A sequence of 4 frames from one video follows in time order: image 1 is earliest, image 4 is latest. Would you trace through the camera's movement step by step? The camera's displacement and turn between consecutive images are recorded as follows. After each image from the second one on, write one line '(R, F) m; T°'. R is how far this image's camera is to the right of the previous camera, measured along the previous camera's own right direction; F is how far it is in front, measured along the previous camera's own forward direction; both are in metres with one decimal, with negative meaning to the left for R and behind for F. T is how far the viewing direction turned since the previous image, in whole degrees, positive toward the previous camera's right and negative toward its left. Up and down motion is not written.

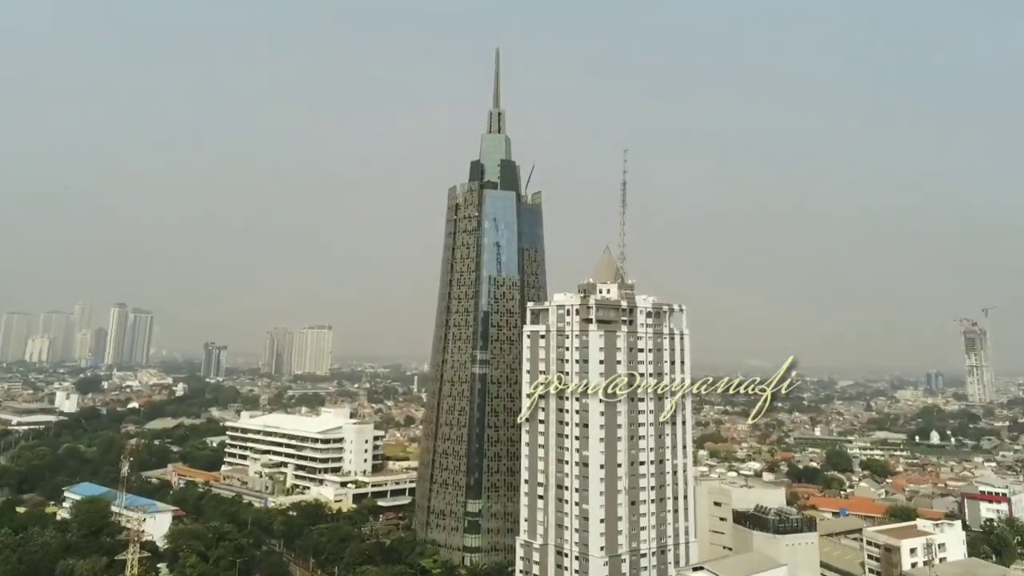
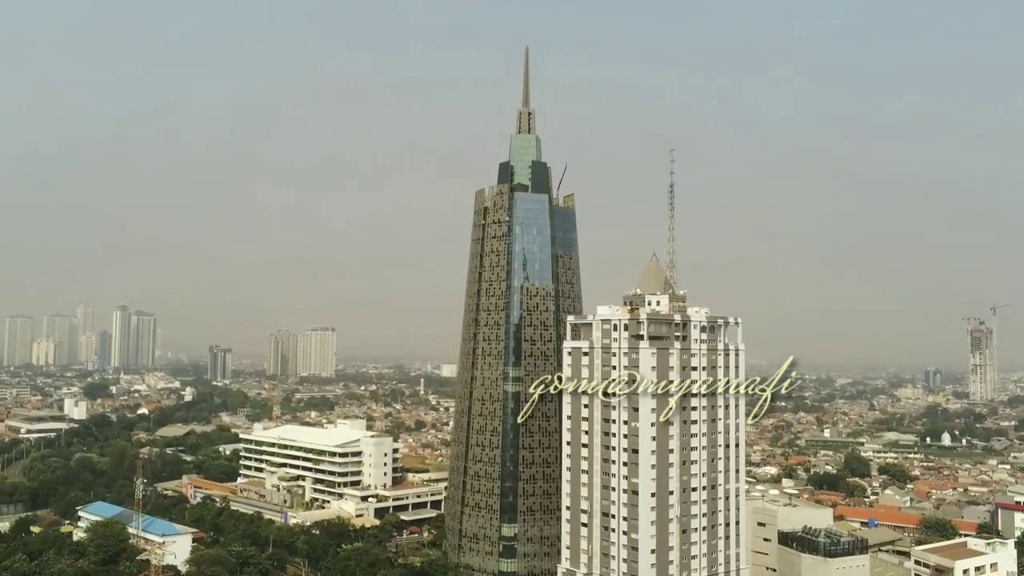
(-2.4, +2.4) m; 0°
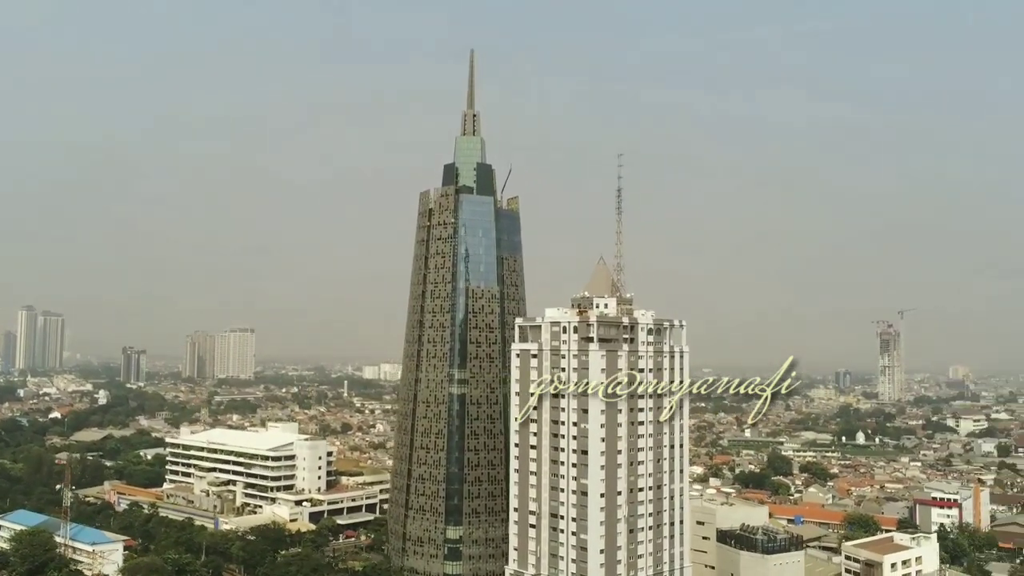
(-1.6, +0.1) m; +5°
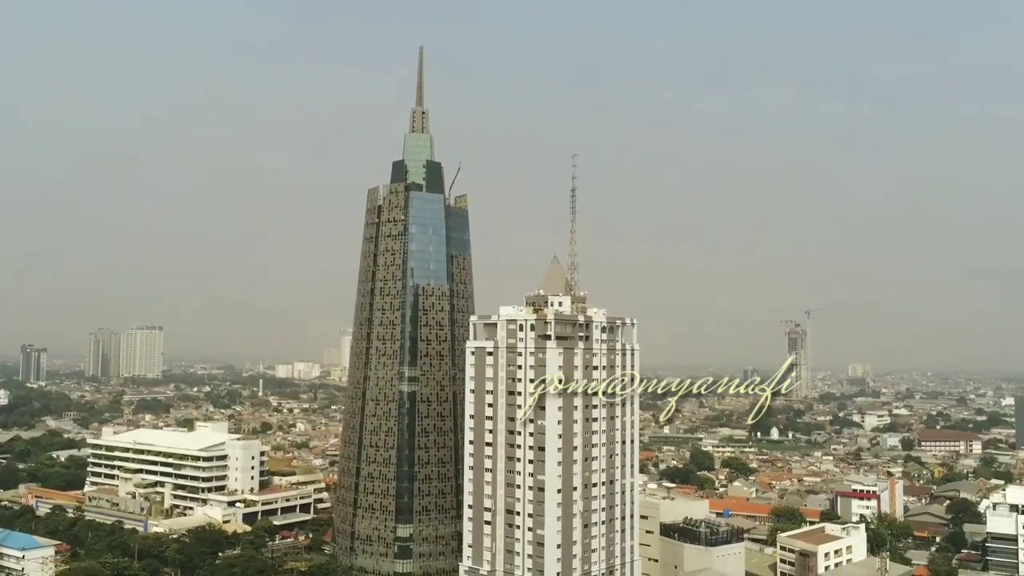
(-2.6, -0.2) m; +6°
